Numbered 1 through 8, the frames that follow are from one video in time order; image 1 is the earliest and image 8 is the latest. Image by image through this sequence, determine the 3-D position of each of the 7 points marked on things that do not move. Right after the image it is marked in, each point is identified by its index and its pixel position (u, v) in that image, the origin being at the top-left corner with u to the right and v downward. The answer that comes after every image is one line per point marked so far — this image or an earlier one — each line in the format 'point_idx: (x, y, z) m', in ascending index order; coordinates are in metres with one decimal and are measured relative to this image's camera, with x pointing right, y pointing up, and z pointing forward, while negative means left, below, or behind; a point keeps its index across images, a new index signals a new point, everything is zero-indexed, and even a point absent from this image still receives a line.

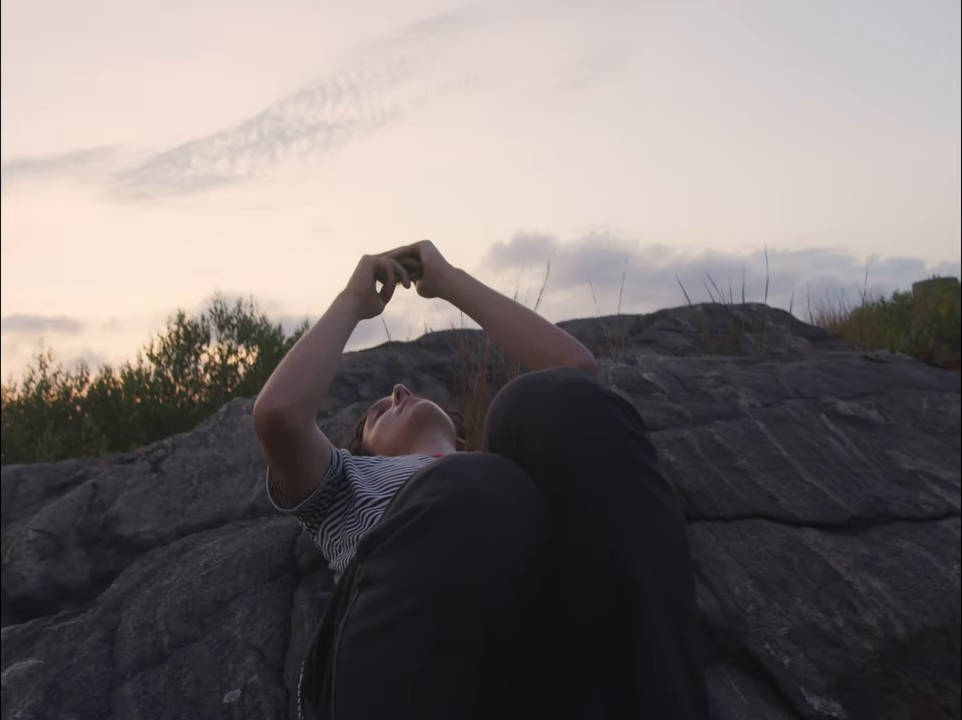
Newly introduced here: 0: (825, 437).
0: (+1.4, -0.3, +3.9) m
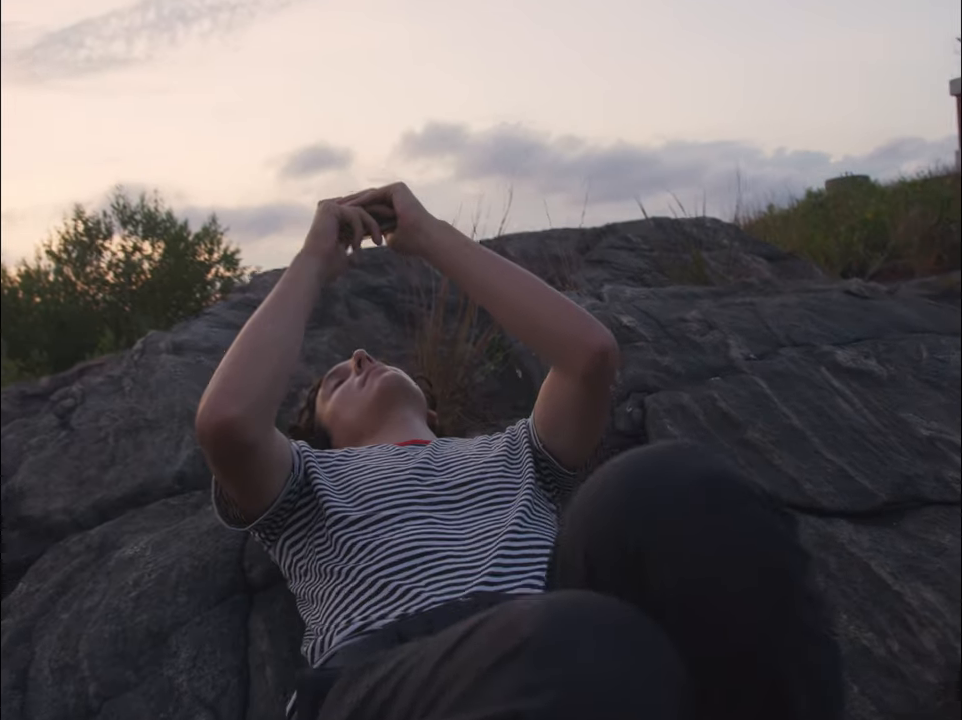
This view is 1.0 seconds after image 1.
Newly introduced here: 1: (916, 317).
0: (+1.3, -0.1, +3.6) m
1: (+2.1, +0.2, +4.6) m
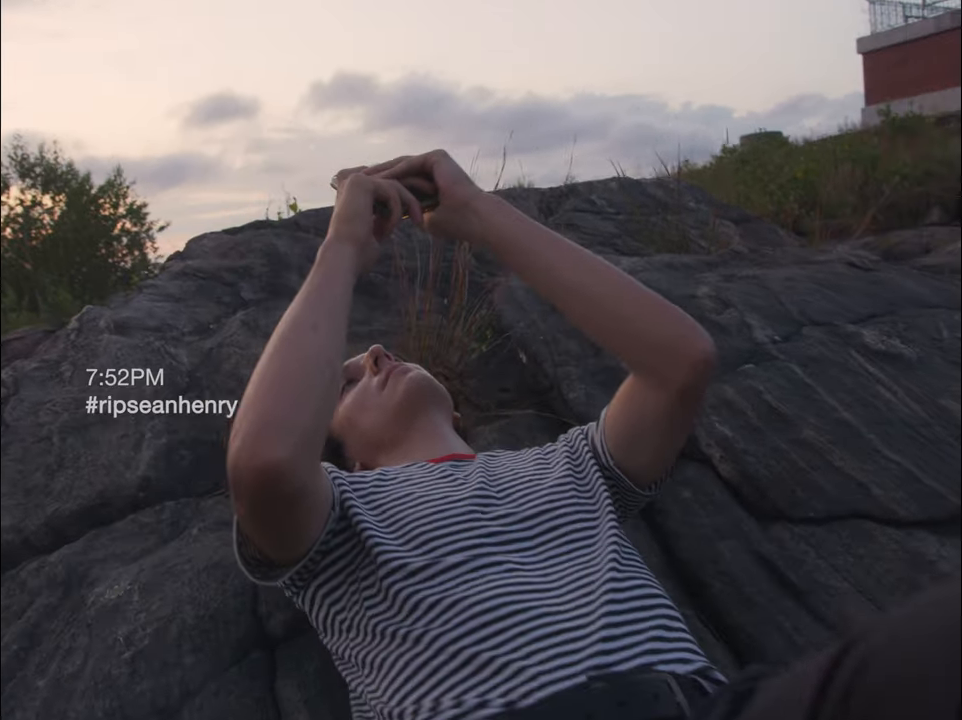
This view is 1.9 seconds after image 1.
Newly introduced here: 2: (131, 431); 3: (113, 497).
0: (+1.4, -0.1, +3.3) m
1: (+2.0, +0.3, +4.3) m
2: (-1.3, -0.3, +3.6) m
3: (-1.3, -0.5, +3.3) m
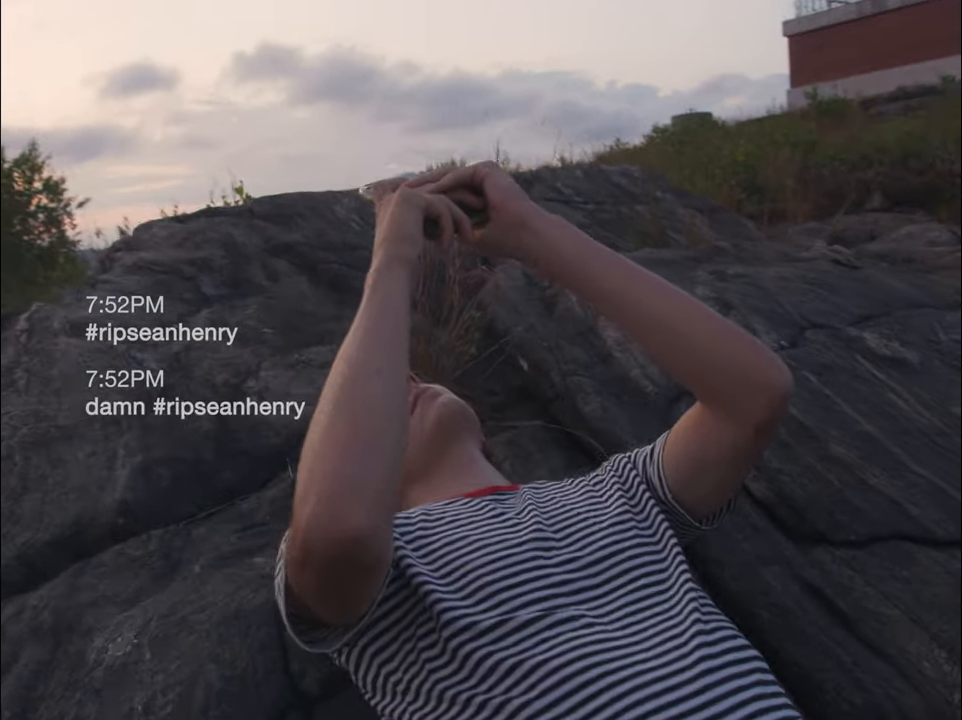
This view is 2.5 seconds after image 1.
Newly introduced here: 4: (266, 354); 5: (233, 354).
0: (+1.4, -0.1, +3.2) m
1: (+1.9, +0.3, +4.3) m
2: (-1.3, -0.3, +3.3) m
3: (-1.2, -0.5, +3.1) m
4: (-0.9, 0.0, +3.8) m
5: (-1.0, +0.1, +3.8) m
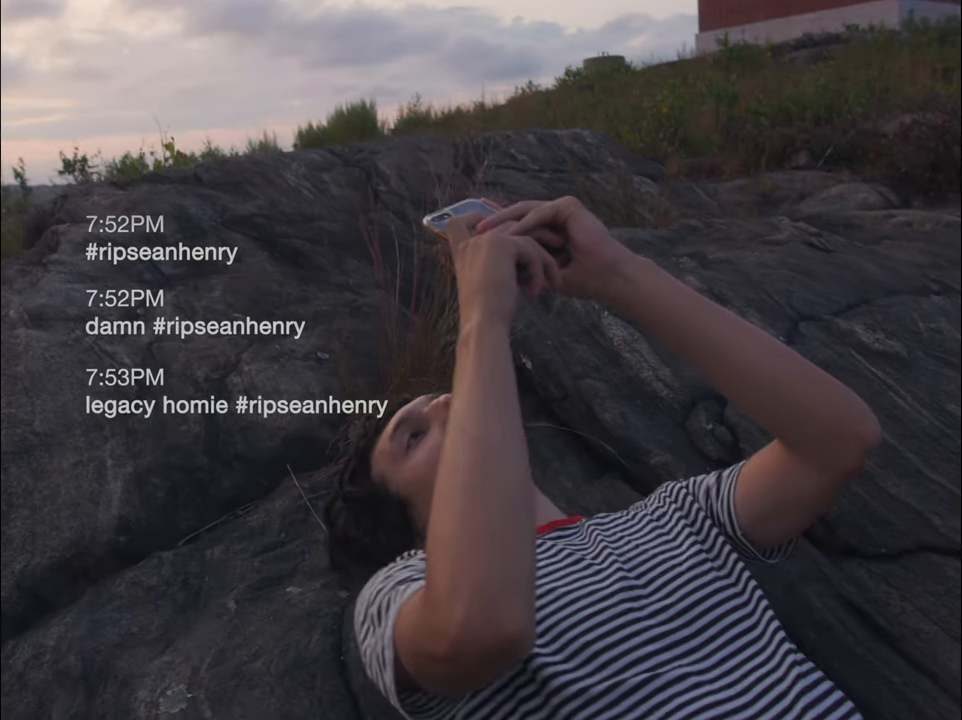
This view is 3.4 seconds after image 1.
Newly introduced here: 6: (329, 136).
0: (+1.4, -0.1, +3.3) m
1: (+1.8, +0.4, +4.4) m
2: (-1.3, -0.3, +3.1) m
3: (-1.2, -0.6, +2.9) m
4: (-0.9, +0.1, +3.7) m
5: (-1.0, +0.1, +3.6) m
6: (-1.8, +2.4, +10.2) m
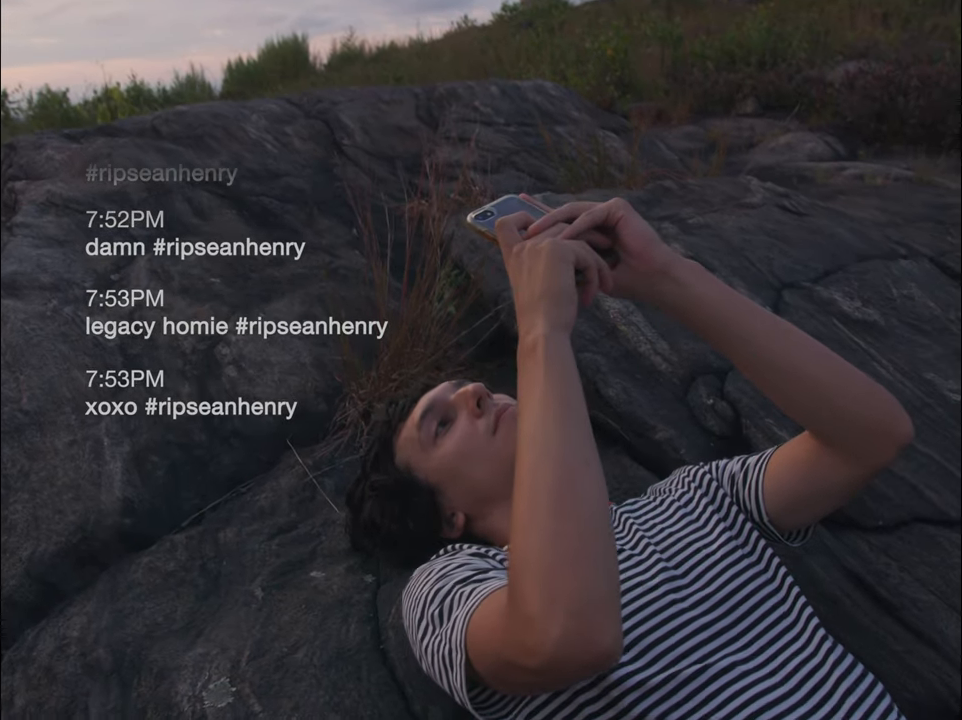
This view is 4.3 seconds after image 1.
0: (+1.4, 0.0, +3.4) m
1: (+1.7, +0.6, +4.5) m
2: (-1.3, -0.2, +3.1) m
3: (-1.2, -0.5, +2.9) m
4: (-0.9, +0.2, +3.6) m
5: (-1.1, +0.2, +3.6) m
6: (-2.3, +3.0, +9.9) m
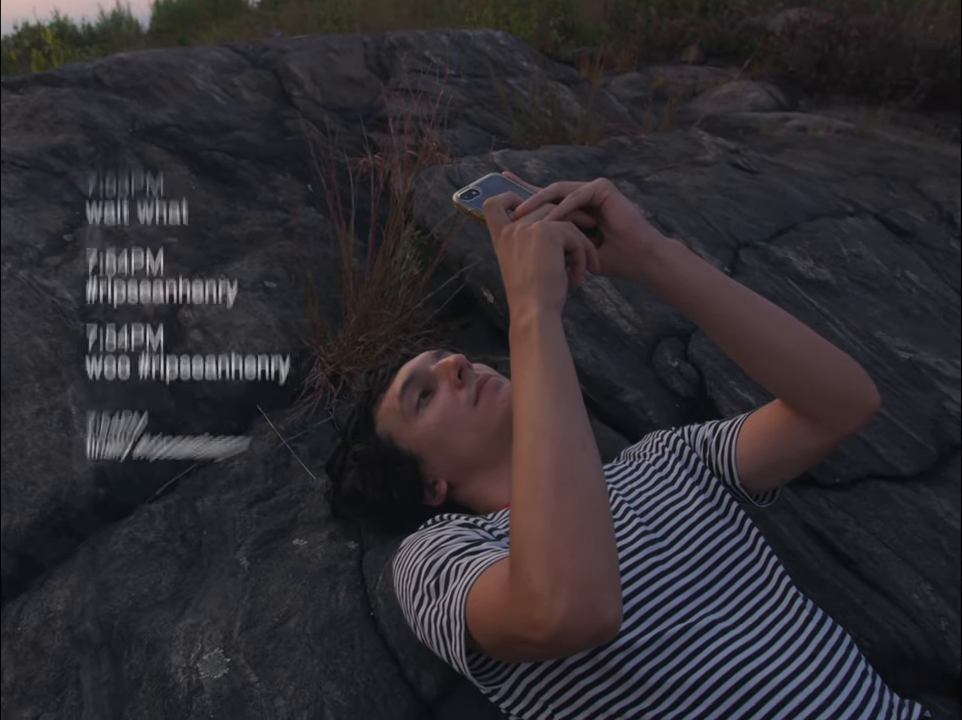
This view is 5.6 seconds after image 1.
0: (+1.3, +0.1, +3.5) m
1: (+1.5, +0.8, +4.6) m
2: (-1.4, -0.1, +3.1) m
3: (-1.3, -0.4, +2.9) m
4: (-1.1, +0.3, +3.6) m
5: (-1.2, +0.3, +3.5) m
6: (-2.8, +3.5, +9.6) m
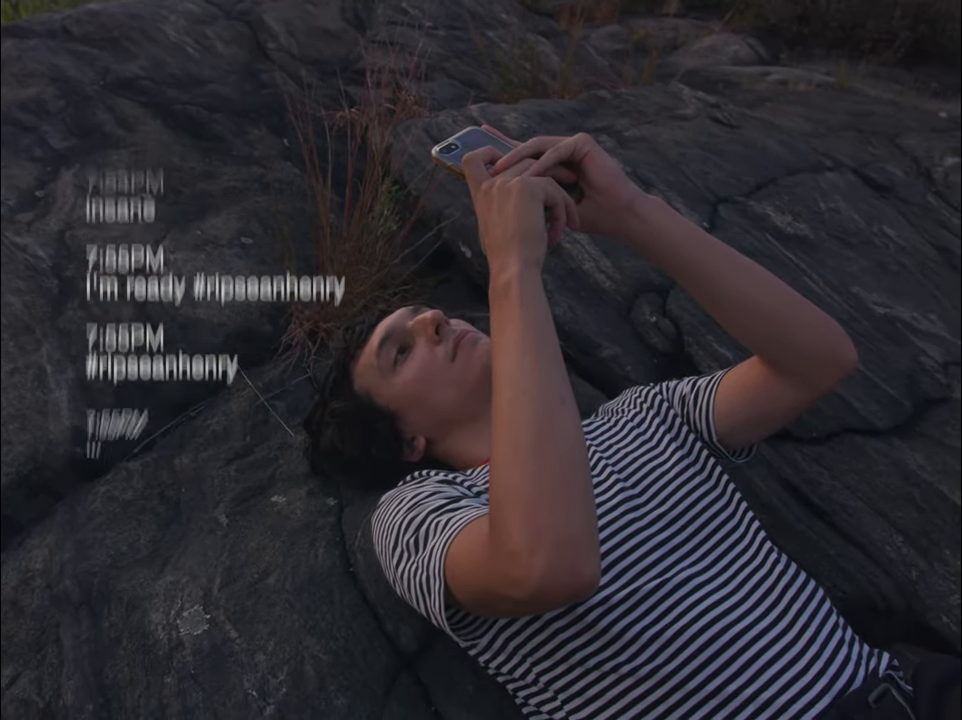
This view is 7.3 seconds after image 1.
0: (+1.2, +0.3, +3.5) m
1: (+1.4, +1.0, +4.6) m
2: (-1.4, 0.0, +3.0) m
3: (-1.3, -0.3, +2.8) m
4: (-1.2, +0.5, +3.5) m
5: (-1.3, +0.5, +3.5) m
6: (-3.0, +3.9, +9.4) m
